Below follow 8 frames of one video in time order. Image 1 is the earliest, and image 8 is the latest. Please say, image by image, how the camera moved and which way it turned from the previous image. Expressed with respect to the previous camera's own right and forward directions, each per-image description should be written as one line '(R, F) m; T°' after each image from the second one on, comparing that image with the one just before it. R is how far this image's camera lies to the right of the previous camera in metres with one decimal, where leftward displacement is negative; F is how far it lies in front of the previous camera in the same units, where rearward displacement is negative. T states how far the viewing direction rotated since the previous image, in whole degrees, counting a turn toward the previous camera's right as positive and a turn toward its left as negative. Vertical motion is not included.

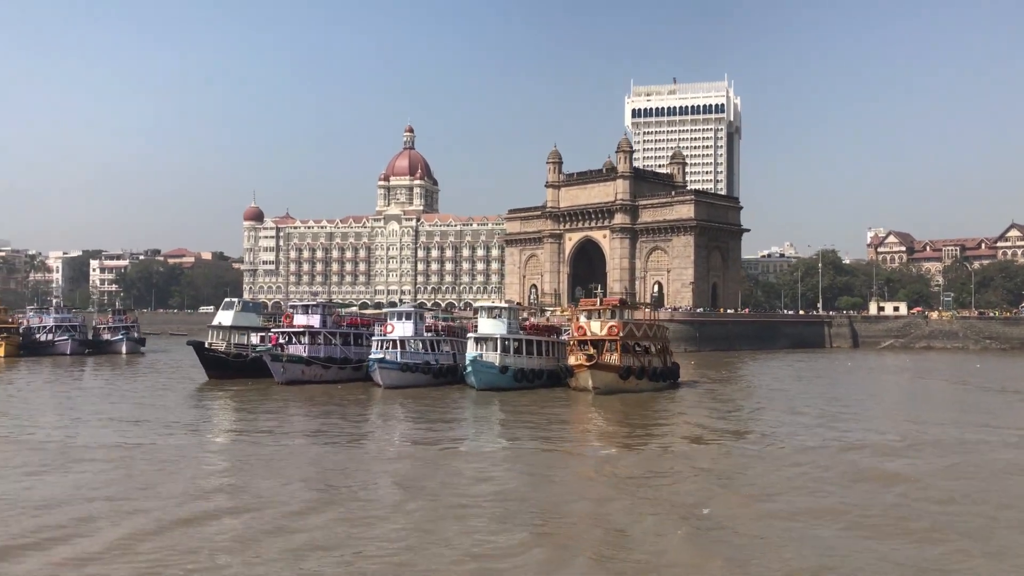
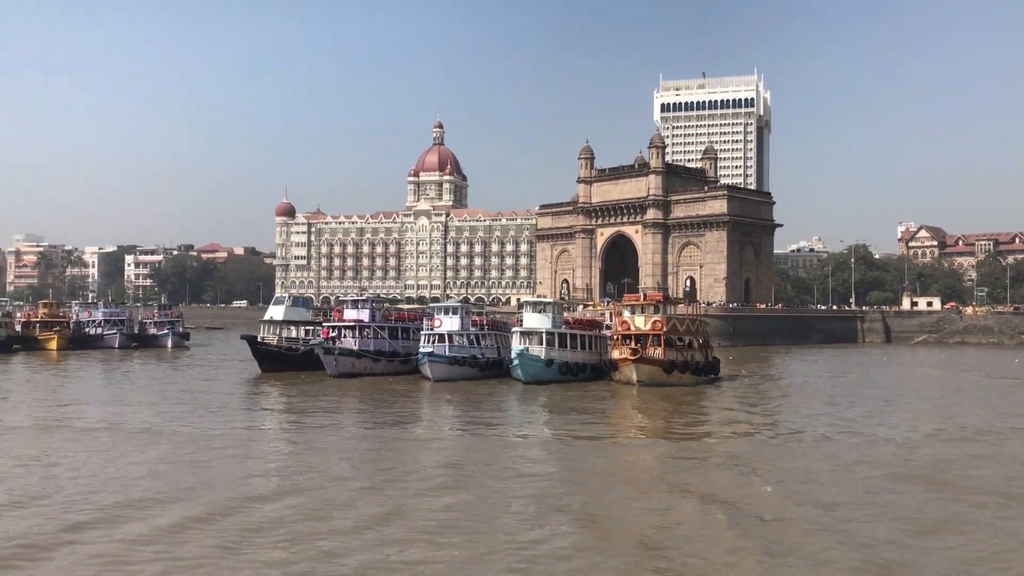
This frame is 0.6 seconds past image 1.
(-0.5, -0.6) m; -2°
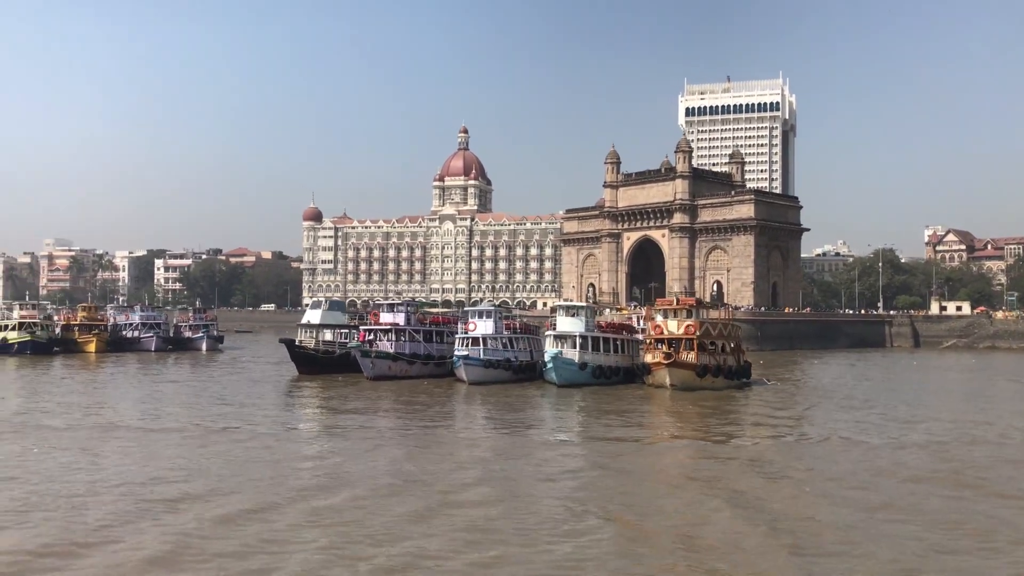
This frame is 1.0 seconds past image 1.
(-0.3, -0.4) m; -1°
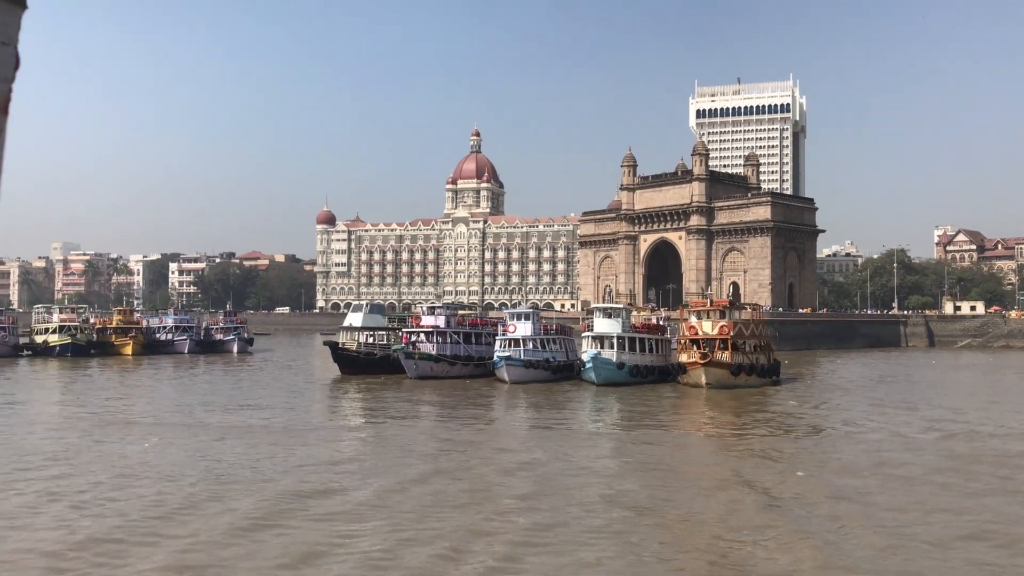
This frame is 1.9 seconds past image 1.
(-0.9, -0.8) m; 0°
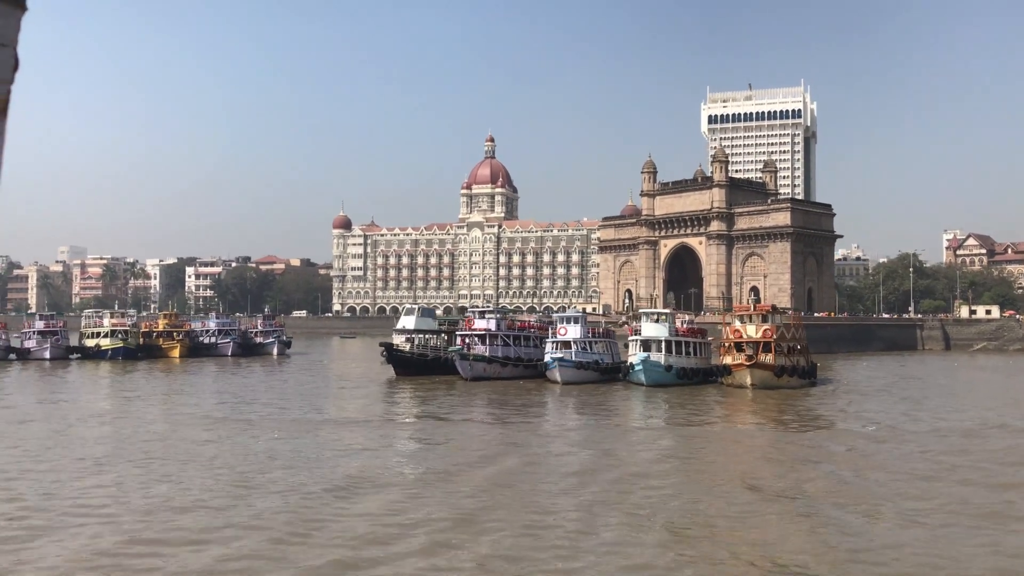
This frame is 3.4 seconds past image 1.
(-1.3, -1.3) m; 0°
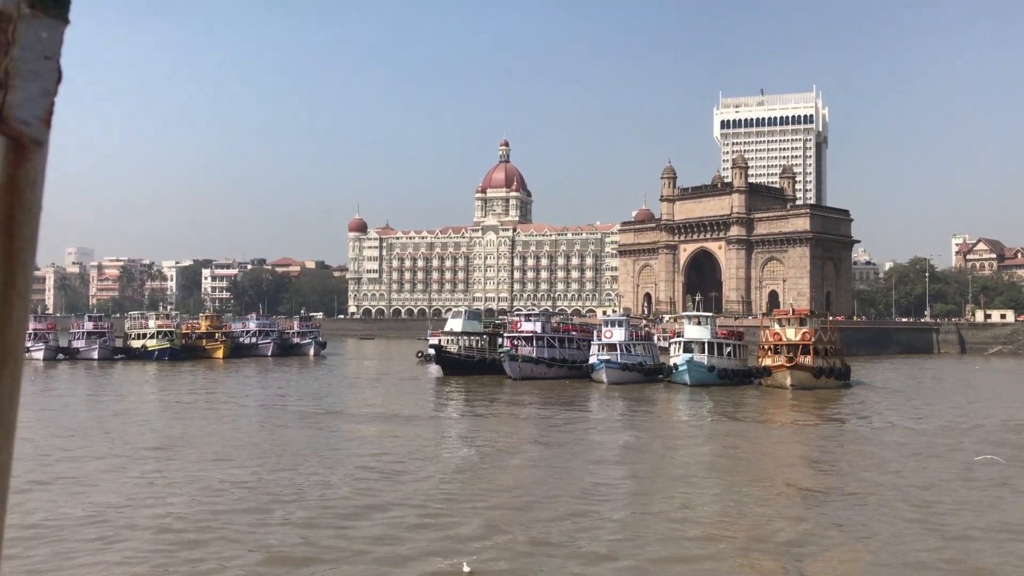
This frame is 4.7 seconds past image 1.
(-1.3, -1.2) m; 0°
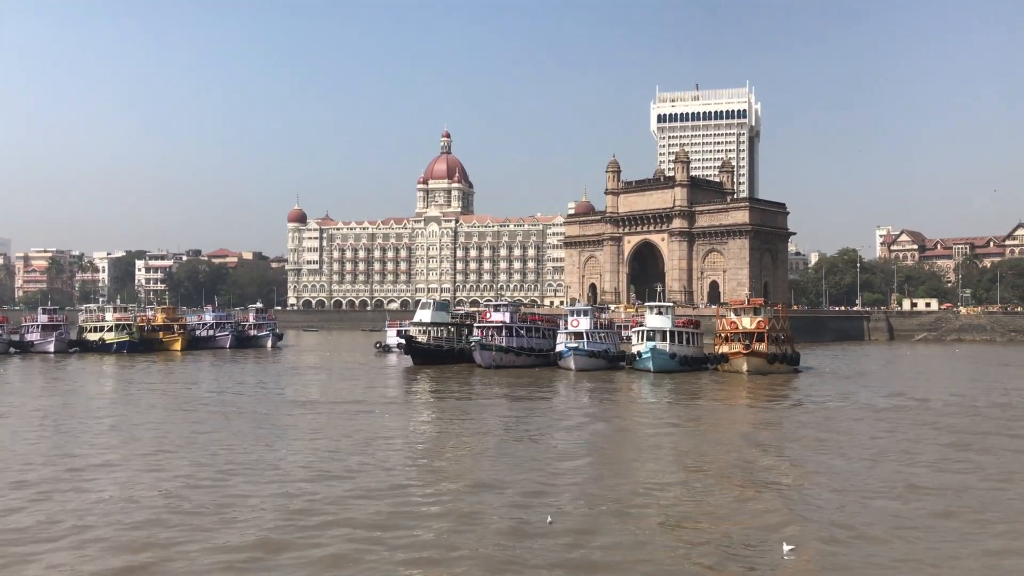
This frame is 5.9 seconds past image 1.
(-1.2, -1.0) m; +4°
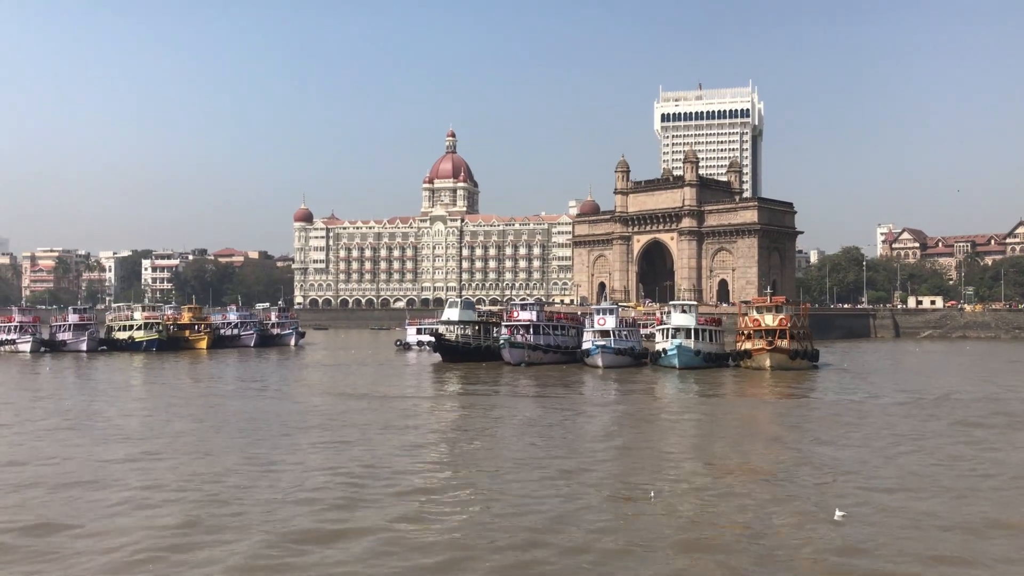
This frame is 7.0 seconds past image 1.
(-1.0, -0.9) m; 0°
